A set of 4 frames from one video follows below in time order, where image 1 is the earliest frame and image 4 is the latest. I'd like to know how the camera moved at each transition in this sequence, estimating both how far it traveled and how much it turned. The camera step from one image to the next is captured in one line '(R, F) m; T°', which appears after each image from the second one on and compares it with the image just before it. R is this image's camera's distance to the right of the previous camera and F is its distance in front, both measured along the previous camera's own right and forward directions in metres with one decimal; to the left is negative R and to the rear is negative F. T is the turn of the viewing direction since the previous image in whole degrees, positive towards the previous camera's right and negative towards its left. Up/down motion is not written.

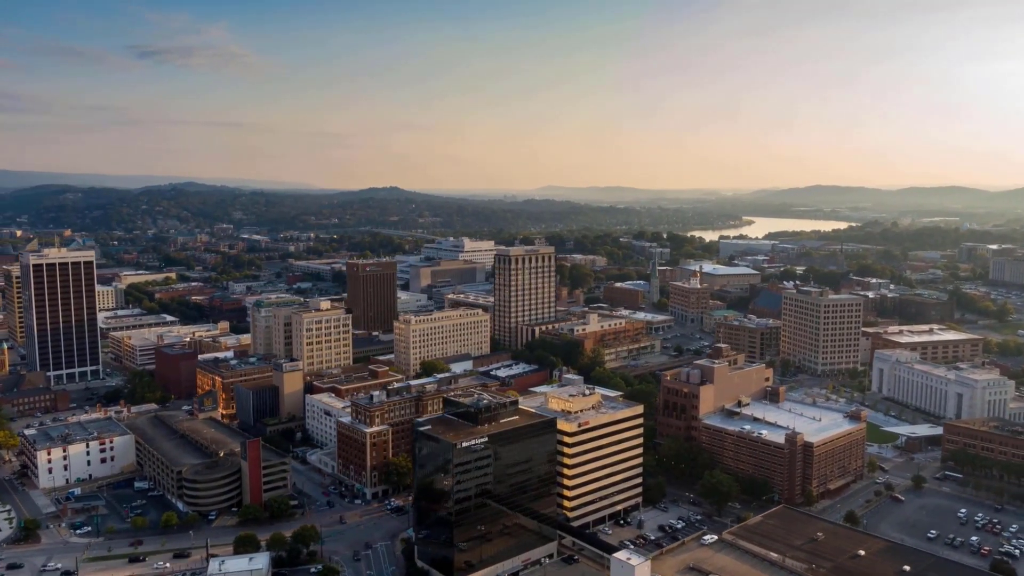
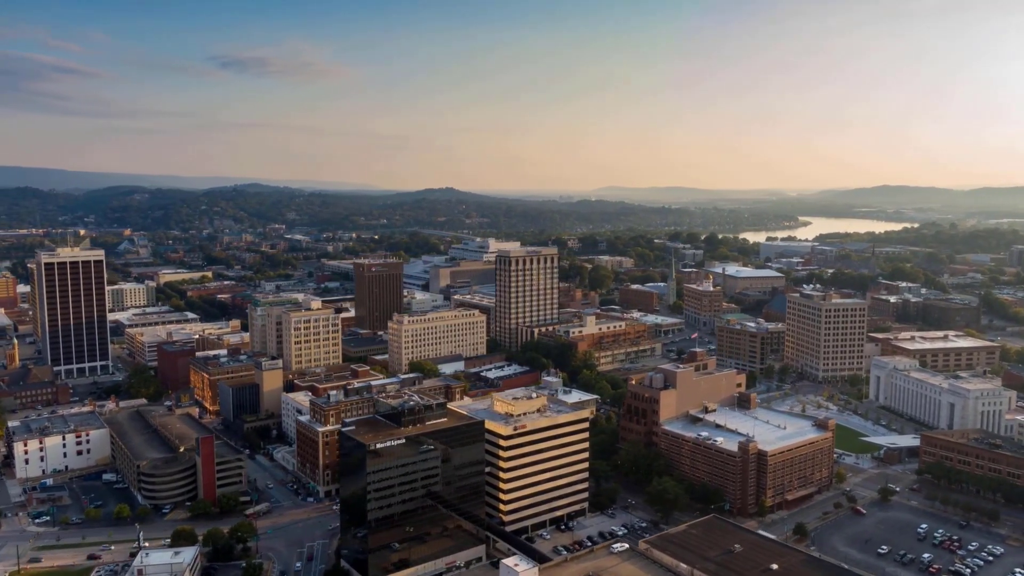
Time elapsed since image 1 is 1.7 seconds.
(+6.2, +0.4) m; -4°
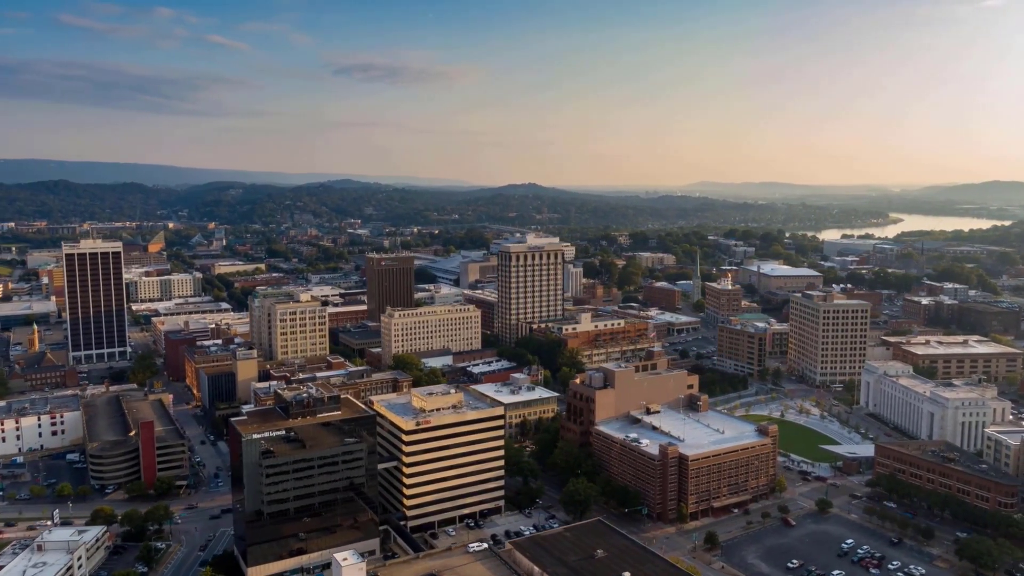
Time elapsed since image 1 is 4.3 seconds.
(+9.3, +0.8) m; -6°
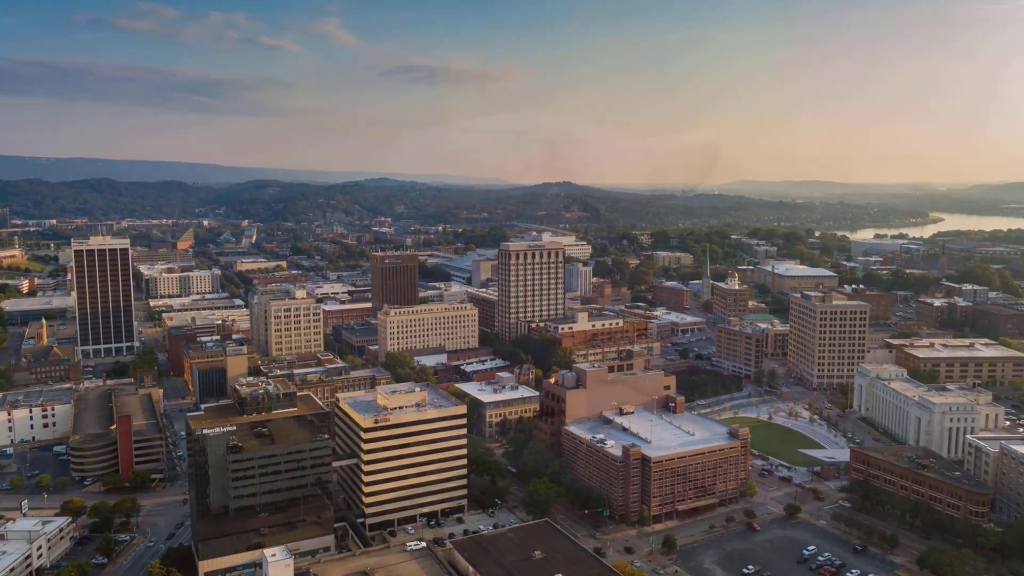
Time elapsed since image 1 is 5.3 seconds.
(+4.0, +0.3) m; -3°
